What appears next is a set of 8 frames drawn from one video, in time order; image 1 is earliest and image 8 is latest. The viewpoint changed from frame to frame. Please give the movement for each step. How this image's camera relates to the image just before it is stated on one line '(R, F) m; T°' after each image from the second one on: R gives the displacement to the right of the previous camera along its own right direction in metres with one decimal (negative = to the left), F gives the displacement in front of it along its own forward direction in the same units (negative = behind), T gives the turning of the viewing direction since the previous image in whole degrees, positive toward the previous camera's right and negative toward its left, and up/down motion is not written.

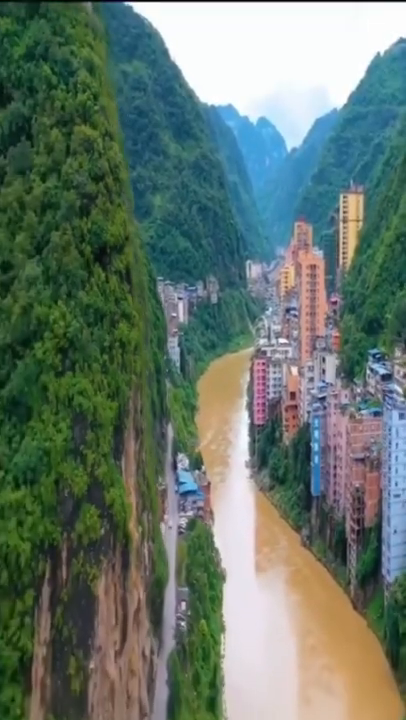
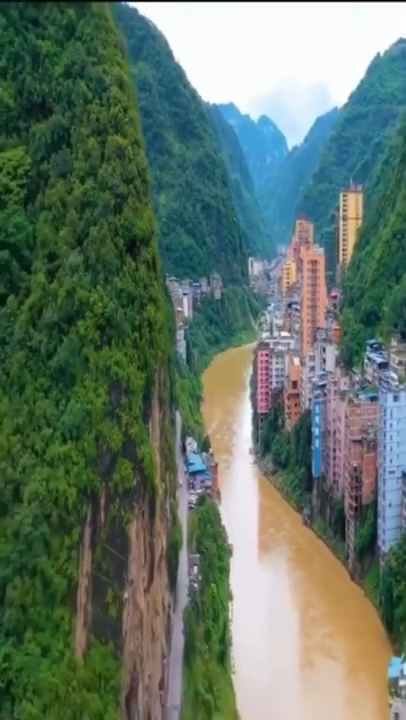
(-0.4, -3.4) m; 0°
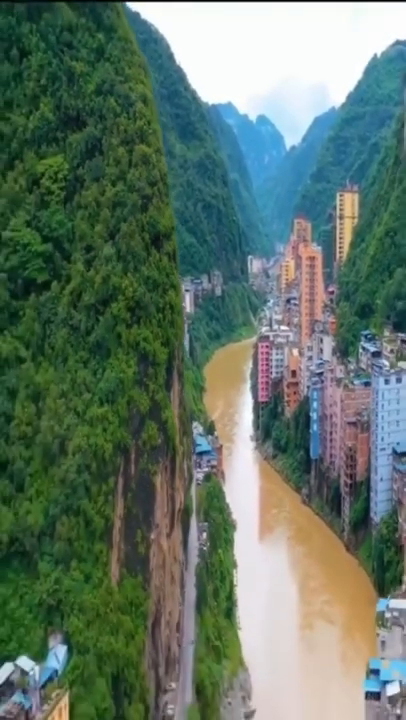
(-0.5, -4.1) m; 0°
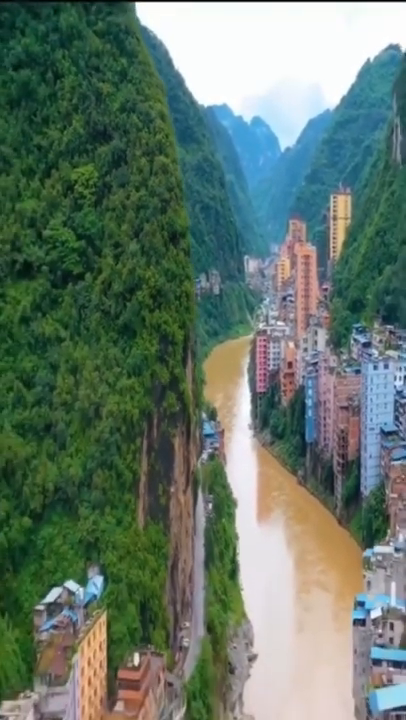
(-0.5, -4.7) m; 0°
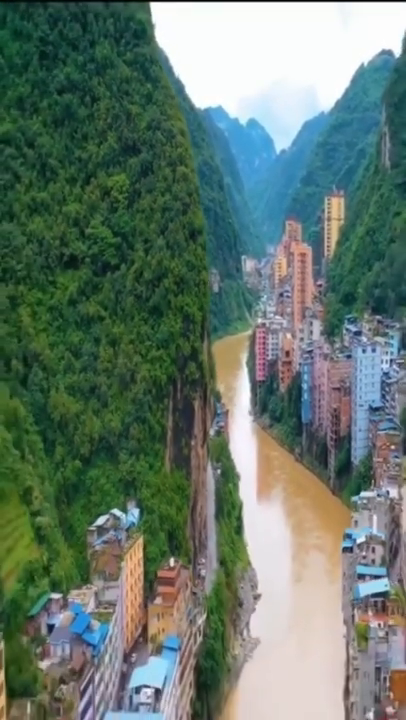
(-0.8, -6.7) m; 0°
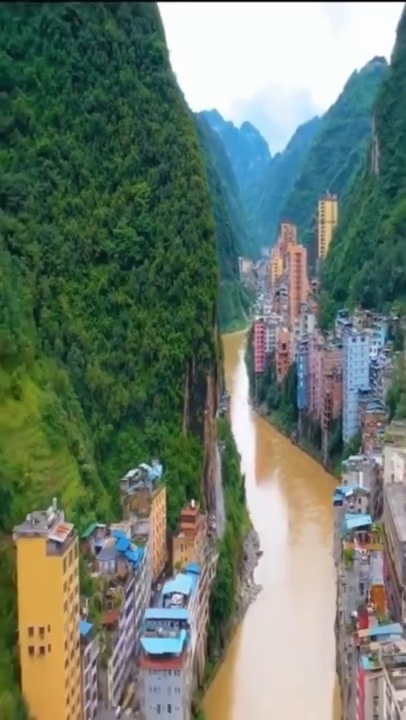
(-0.8, -6.5) m; 0°
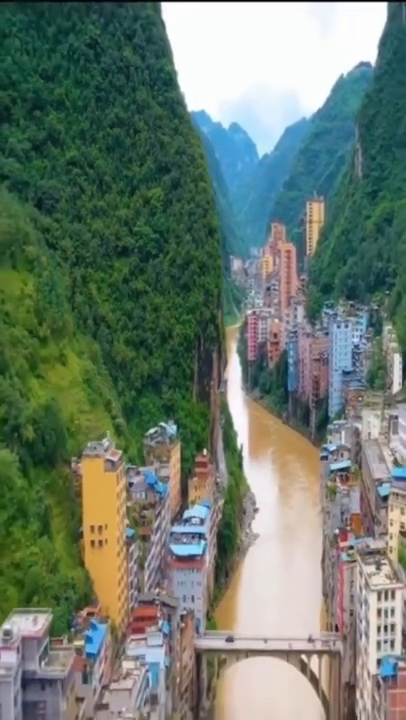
(-1.0, -8.1) m; +1°
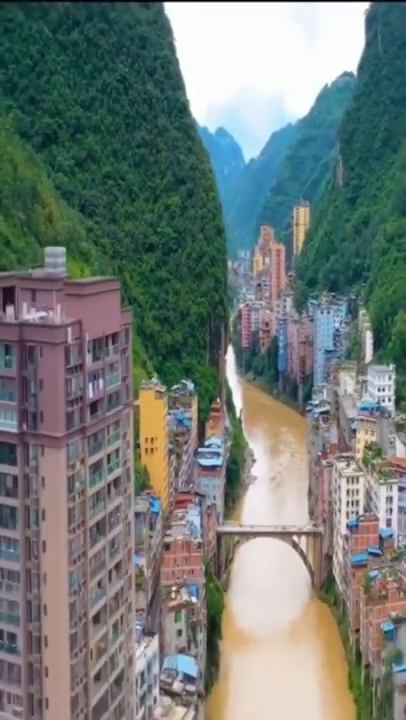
(-1.6, -13.5) m; +1°
